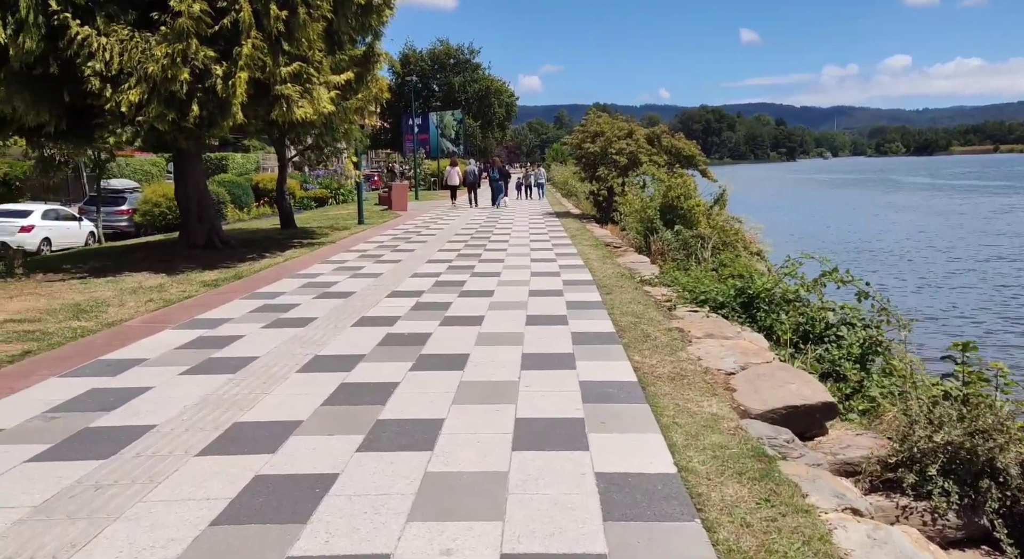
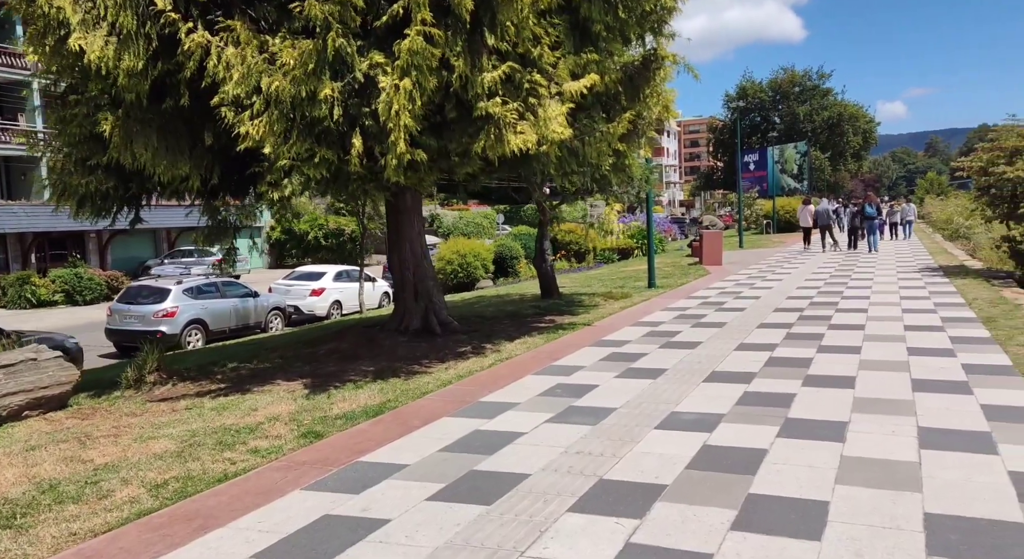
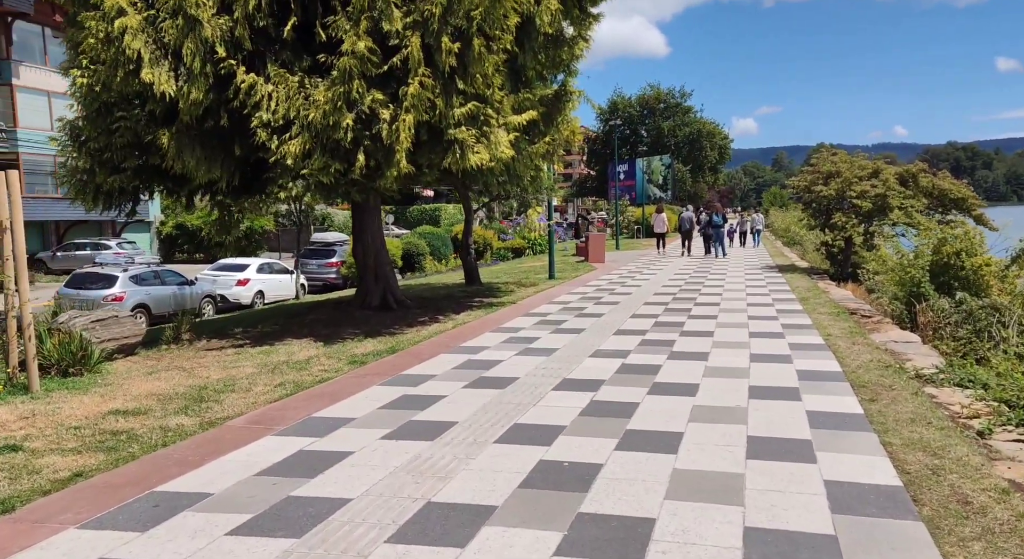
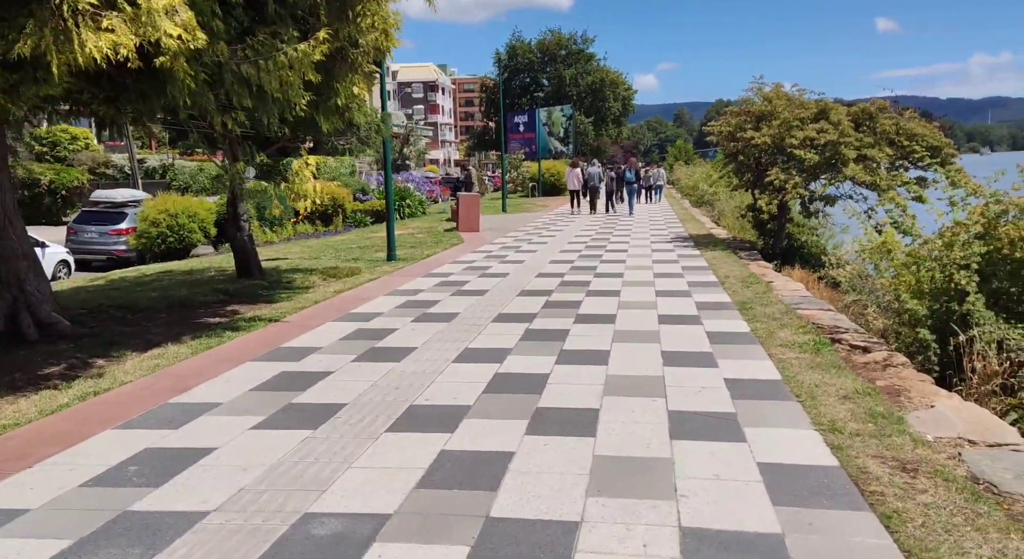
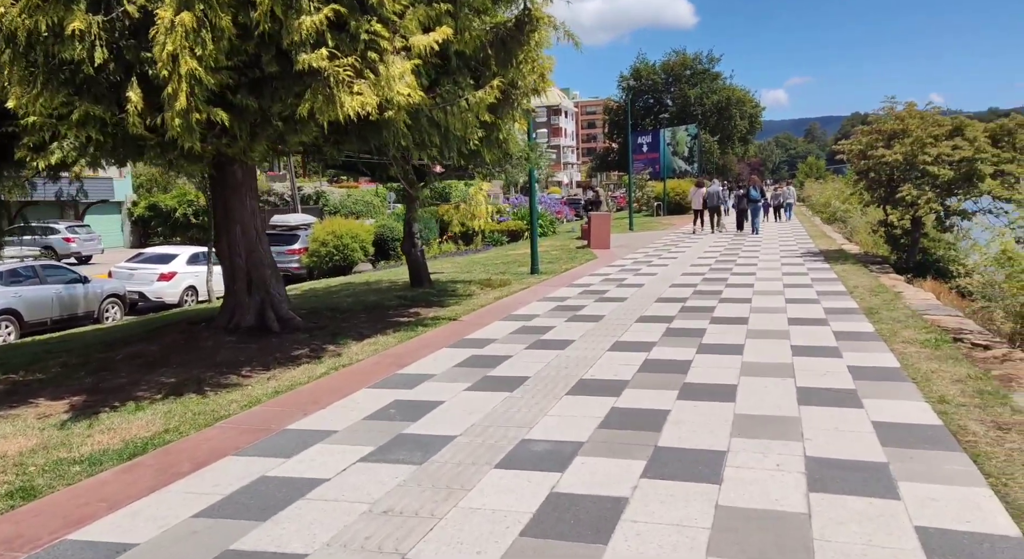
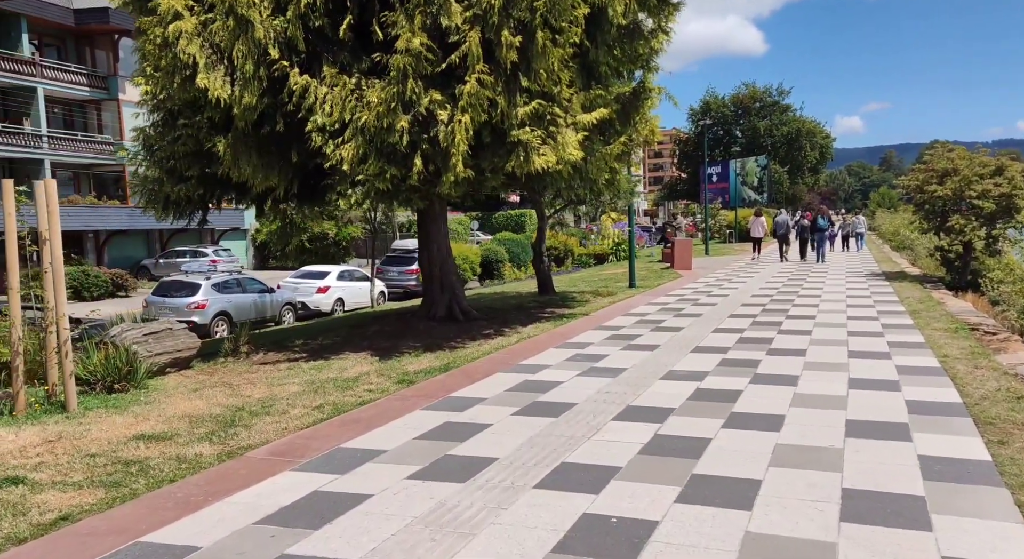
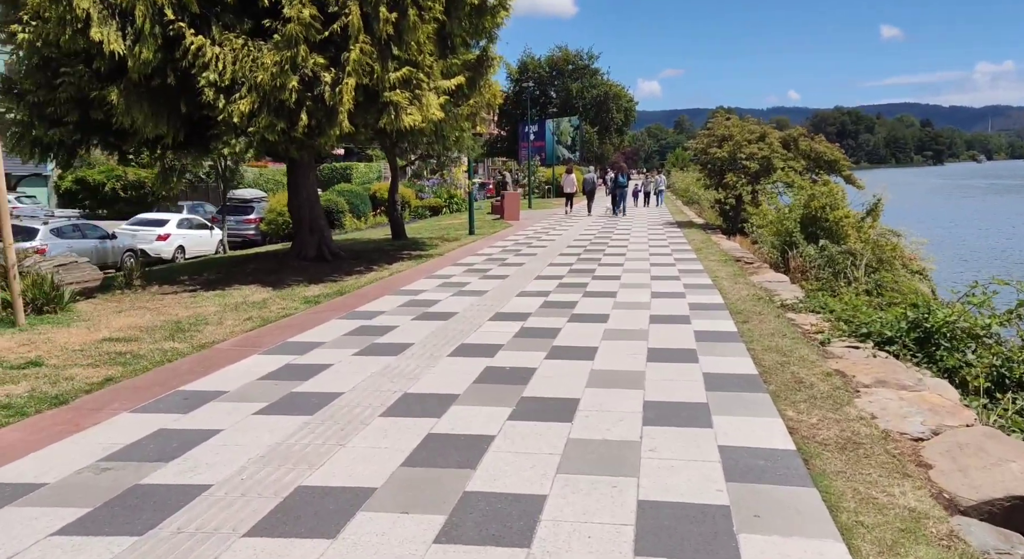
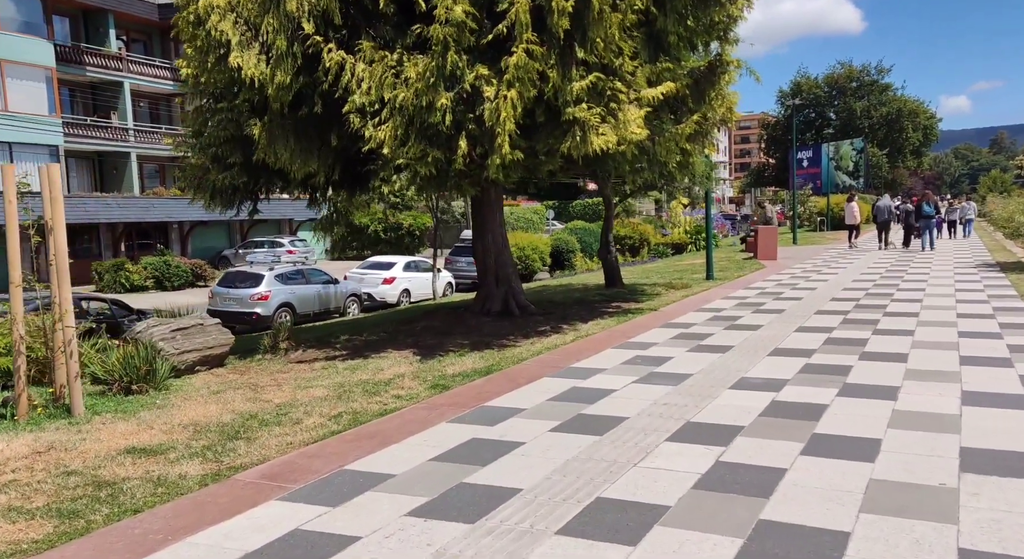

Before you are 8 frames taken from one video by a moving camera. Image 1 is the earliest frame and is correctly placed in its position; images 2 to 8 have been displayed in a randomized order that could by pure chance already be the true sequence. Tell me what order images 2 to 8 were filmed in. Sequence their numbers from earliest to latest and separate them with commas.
7, 3, 6, 8, 2, 5, 4
